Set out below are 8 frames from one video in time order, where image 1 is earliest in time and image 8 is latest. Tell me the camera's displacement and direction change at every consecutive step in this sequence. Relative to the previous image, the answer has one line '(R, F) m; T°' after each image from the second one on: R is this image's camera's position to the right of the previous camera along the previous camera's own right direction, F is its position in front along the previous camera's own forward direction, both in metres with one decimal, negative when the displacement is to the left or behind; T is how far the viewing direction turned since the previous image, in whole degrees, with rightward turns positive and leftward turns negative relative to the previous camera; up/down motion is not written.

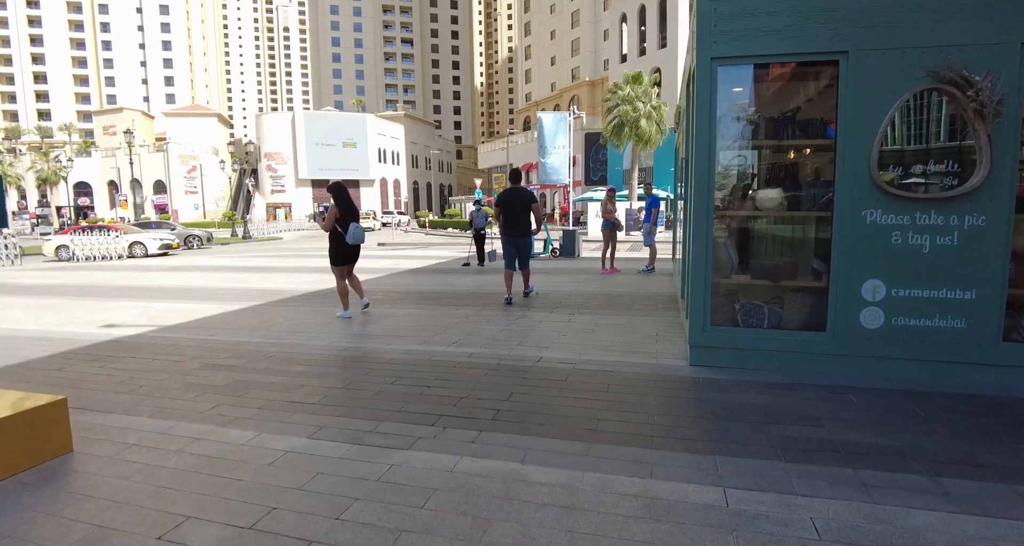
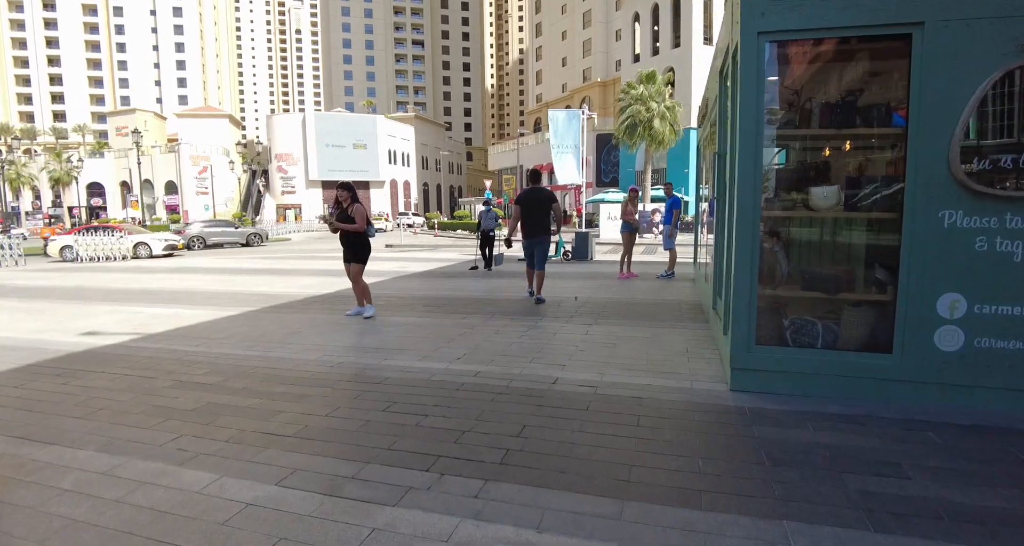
(0.0, +0.6) m; -1°
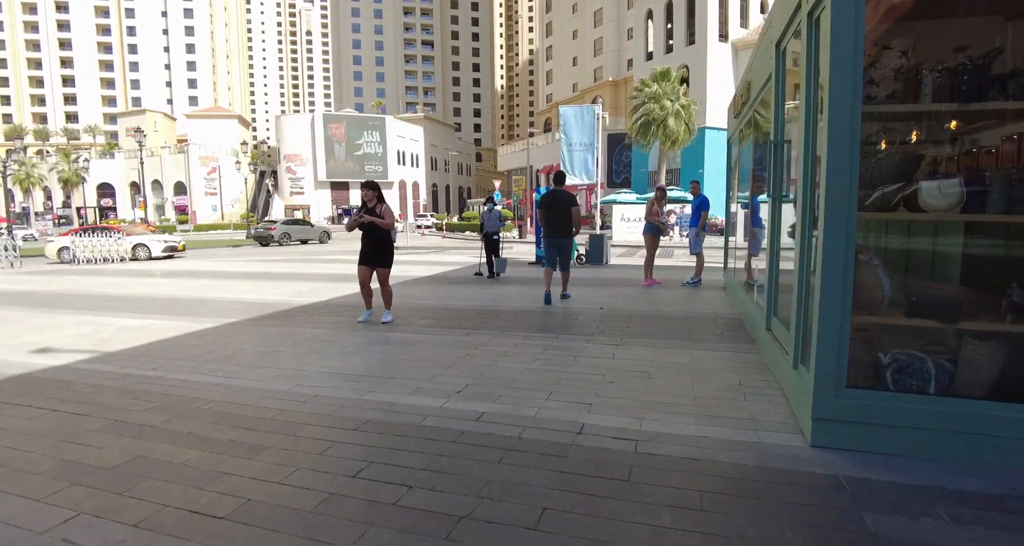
(0.0, +1.0) m; -1°
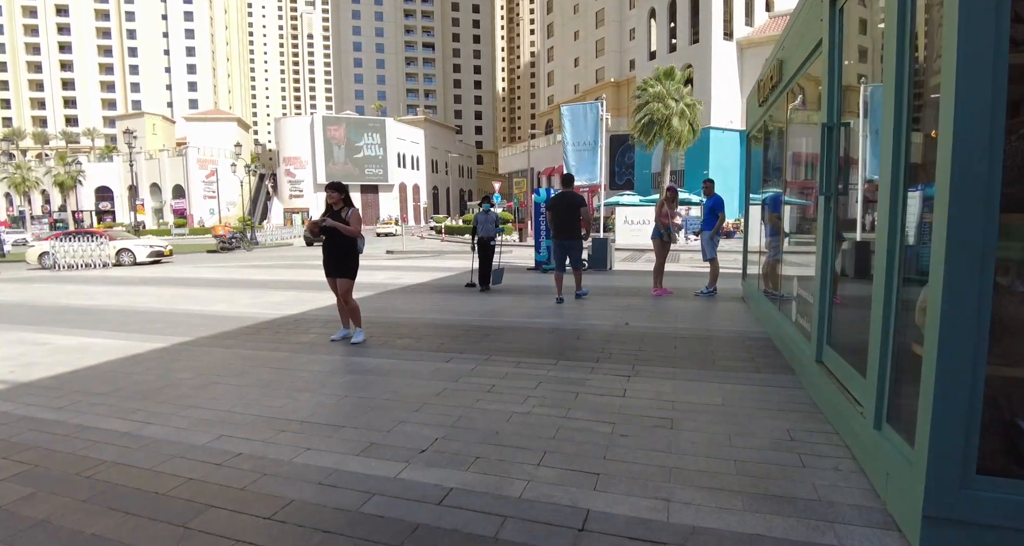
(+0.1, +1.0) m; 0°
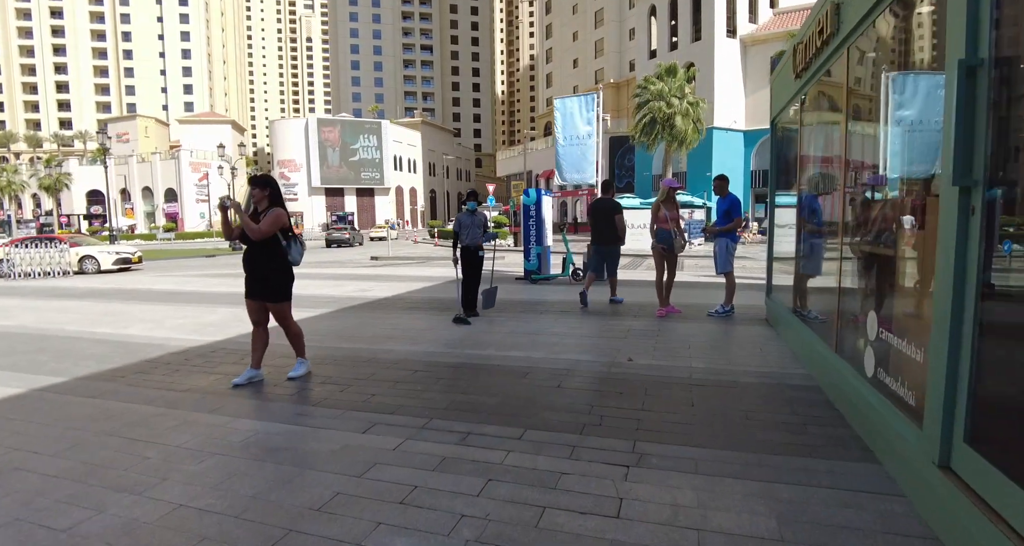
(+0.3, +1.6) m; 0°
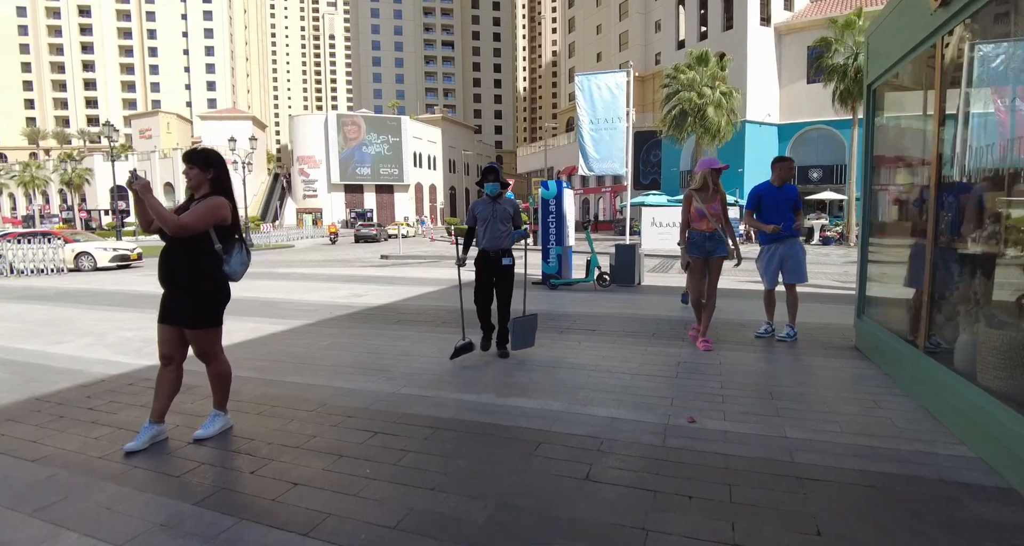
(+0.1, +1.6) m; -2°
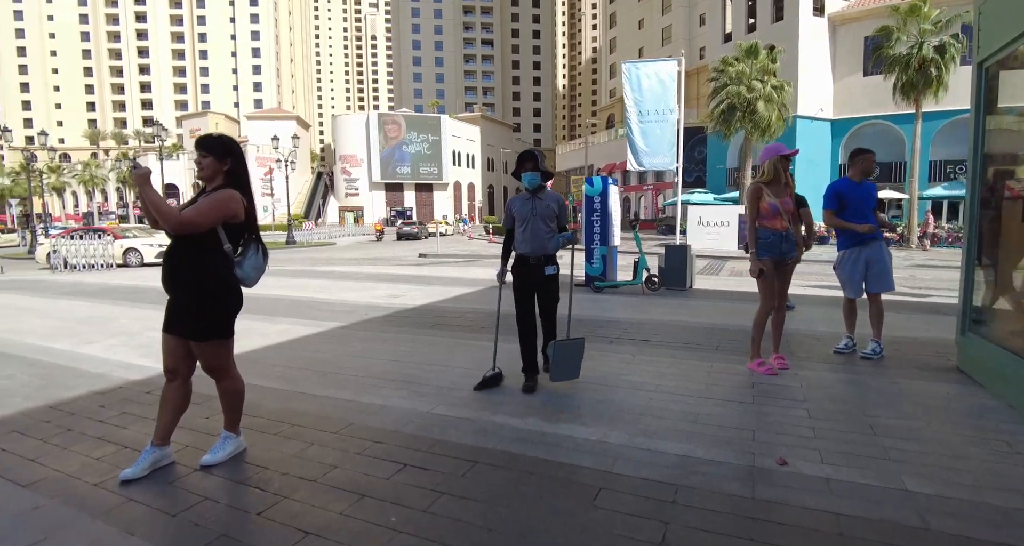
(-0.1, +0.5) m; -4°
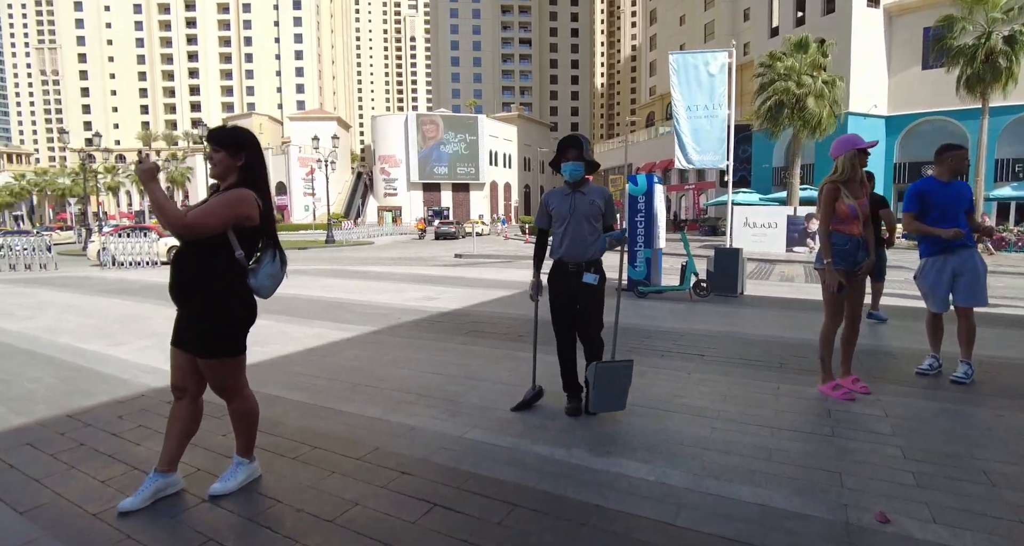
(0.0, +0.4) m; -4°
